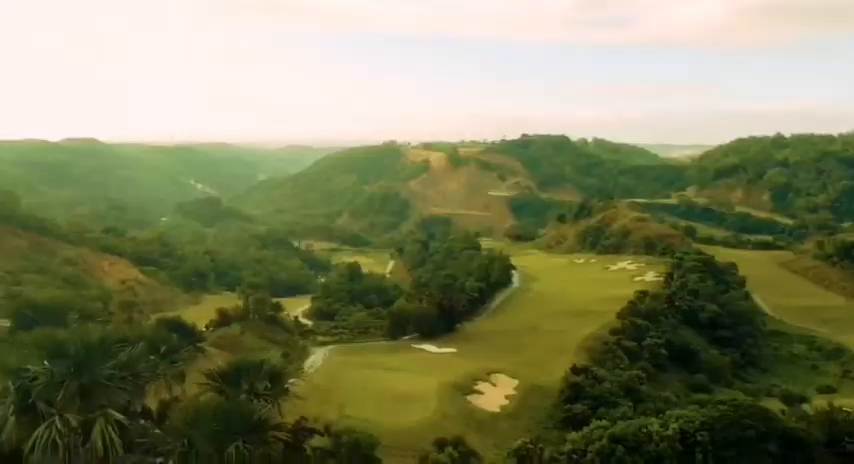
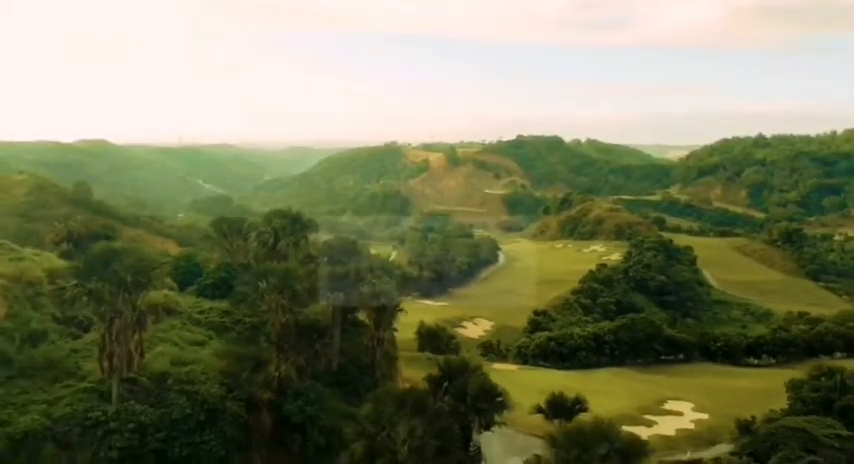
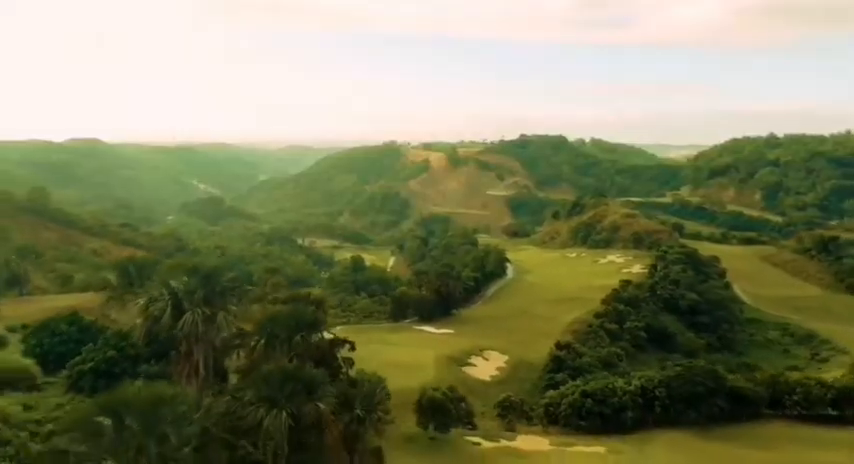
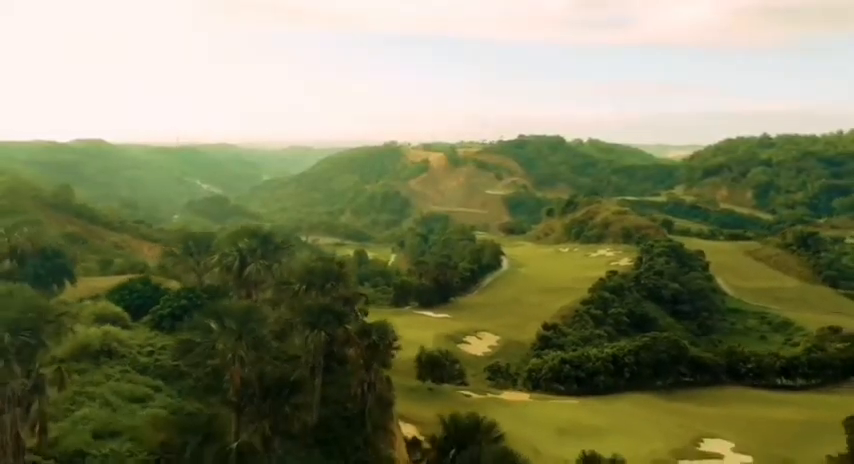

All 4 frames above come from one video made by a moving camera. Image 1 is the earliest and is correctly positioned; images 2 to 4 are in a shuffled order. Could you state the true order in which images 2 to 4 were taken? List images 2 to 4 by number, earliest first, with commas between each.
3, 4, 2
